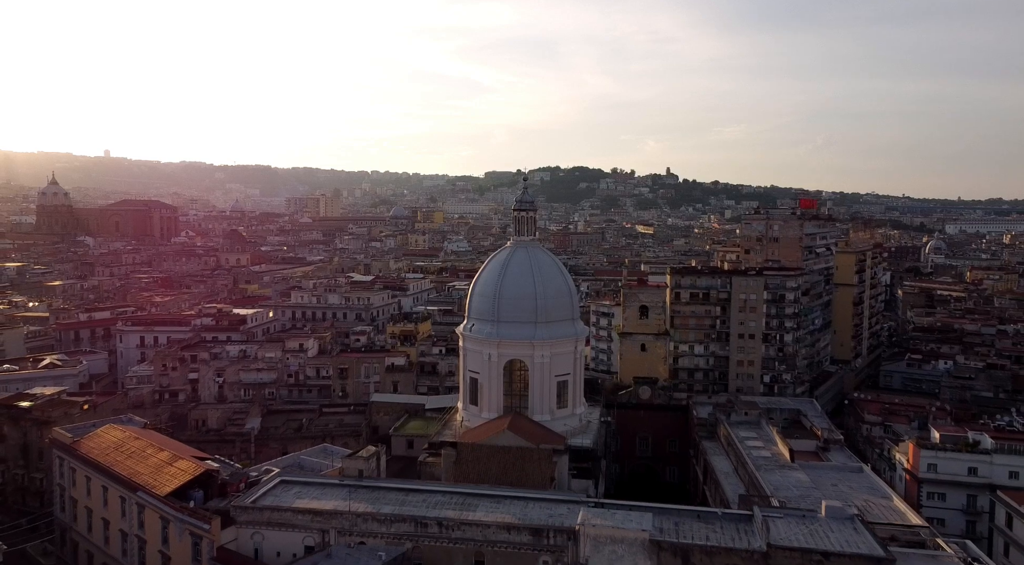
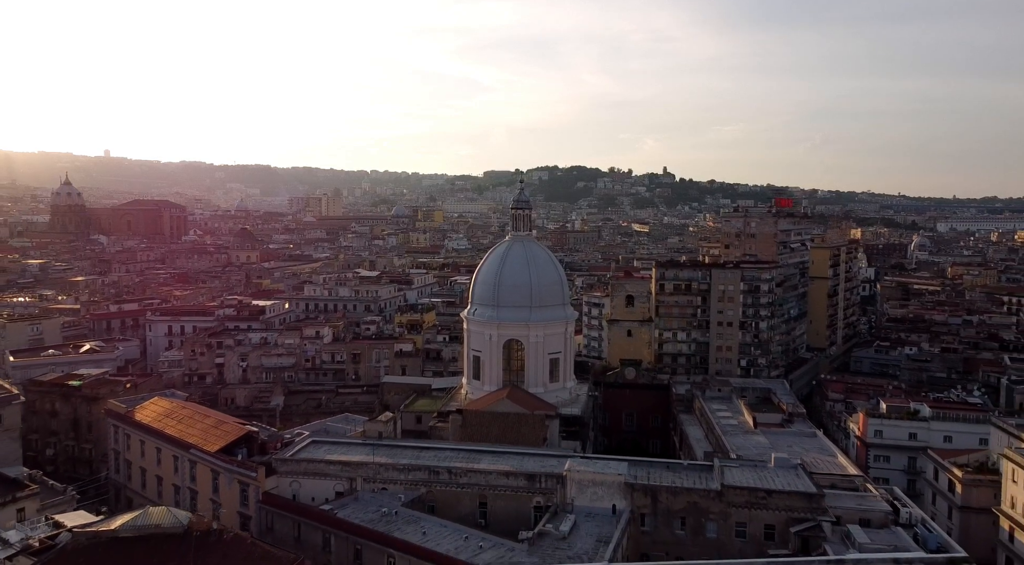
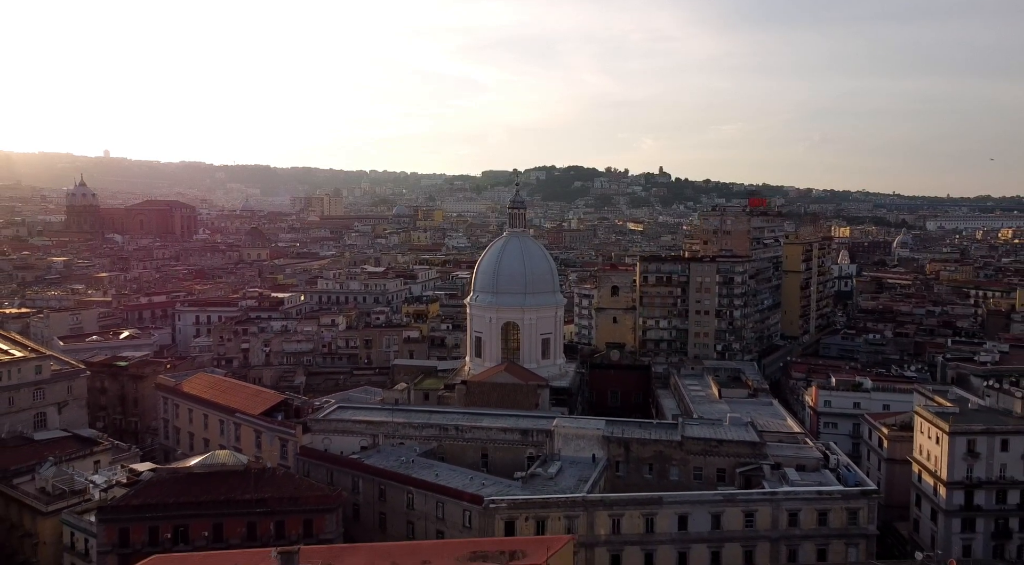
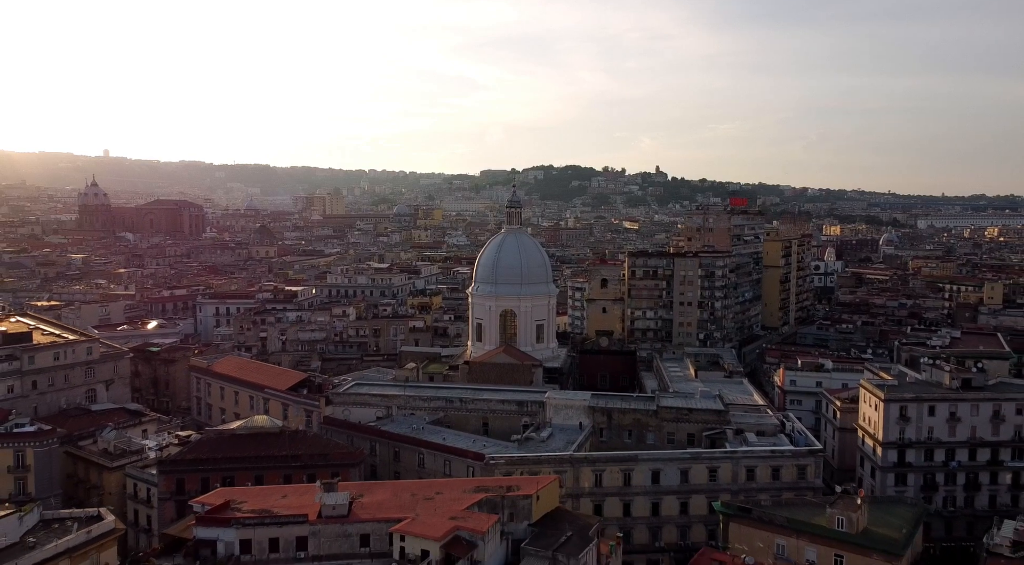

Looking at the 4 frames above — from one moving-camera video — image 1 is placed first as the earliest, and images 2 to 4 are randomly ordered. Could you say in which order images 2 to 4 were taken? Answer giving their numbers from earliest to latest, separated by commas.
2, 3, 4
